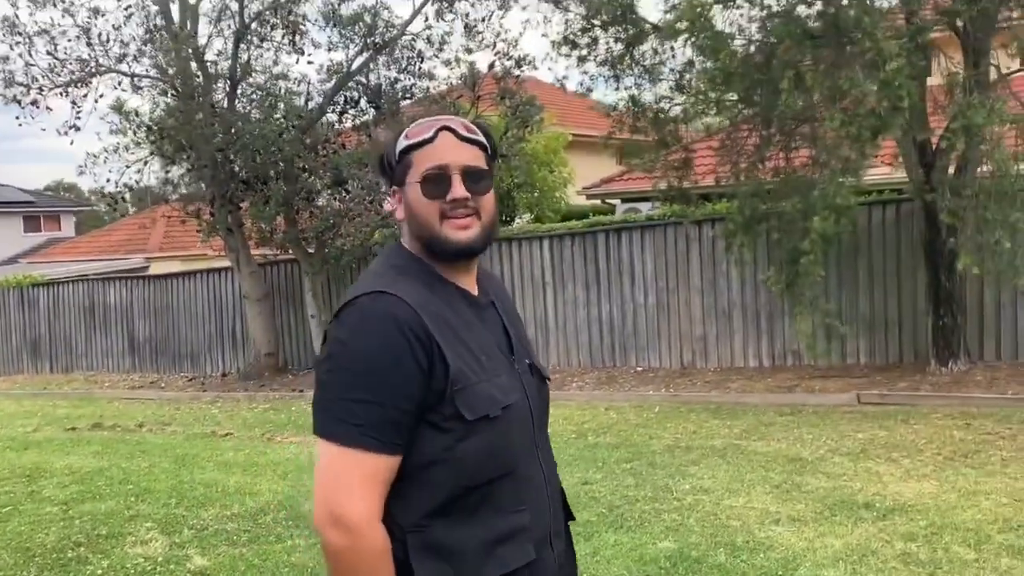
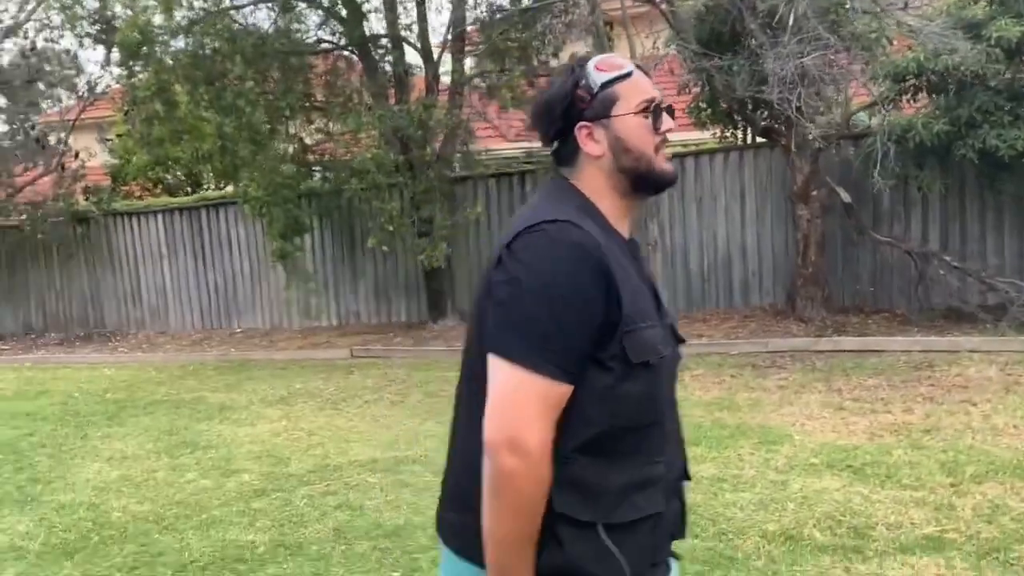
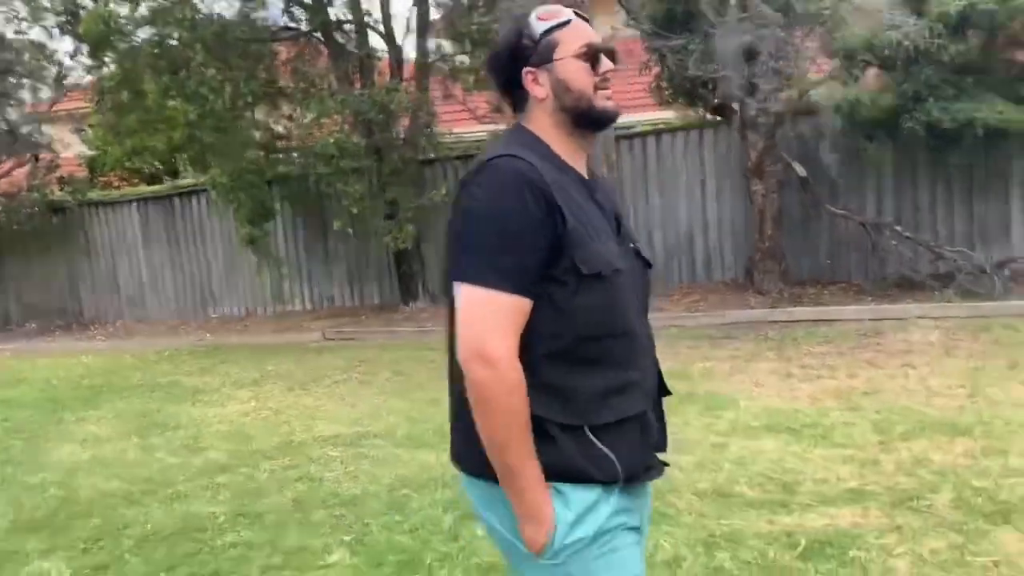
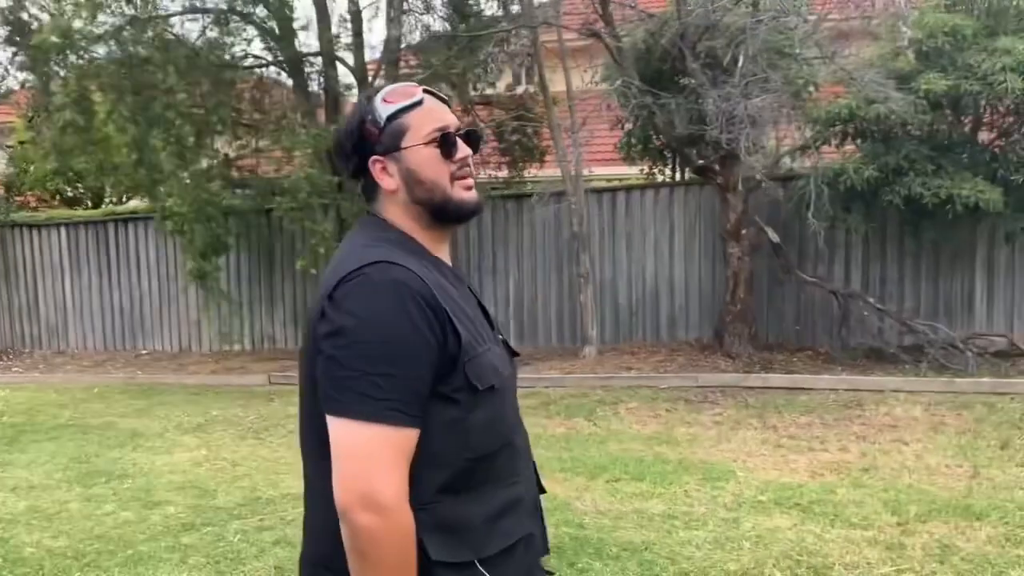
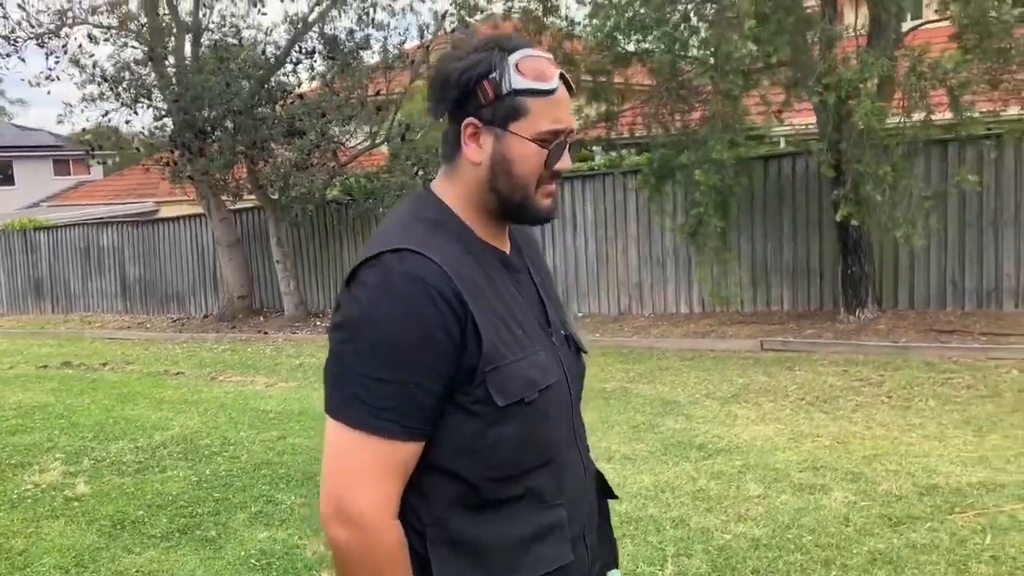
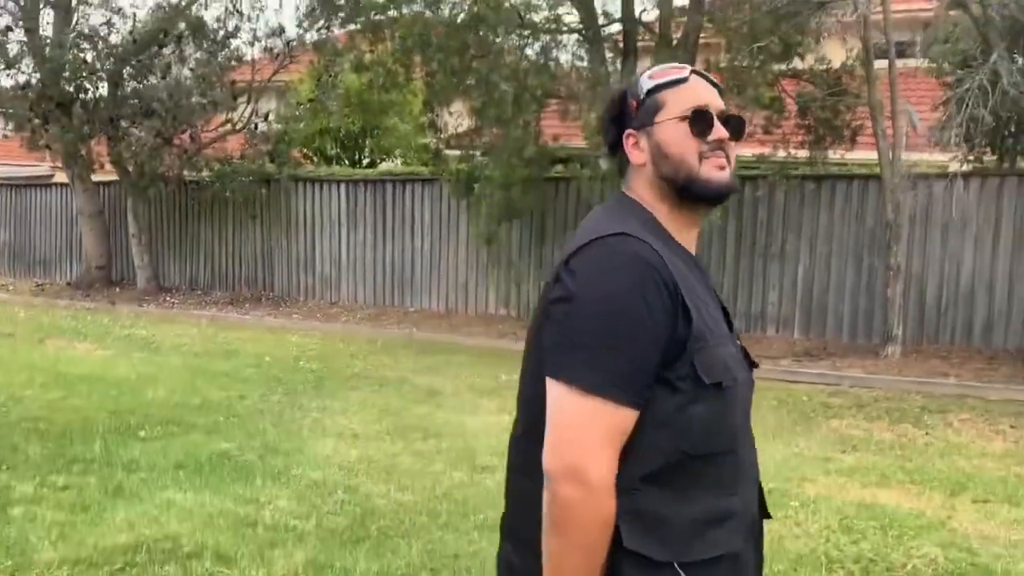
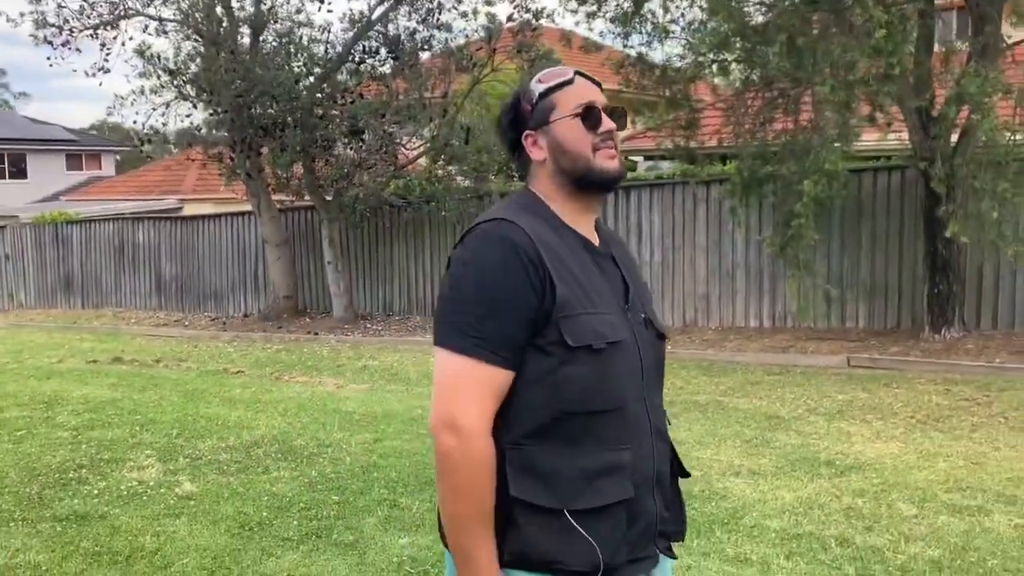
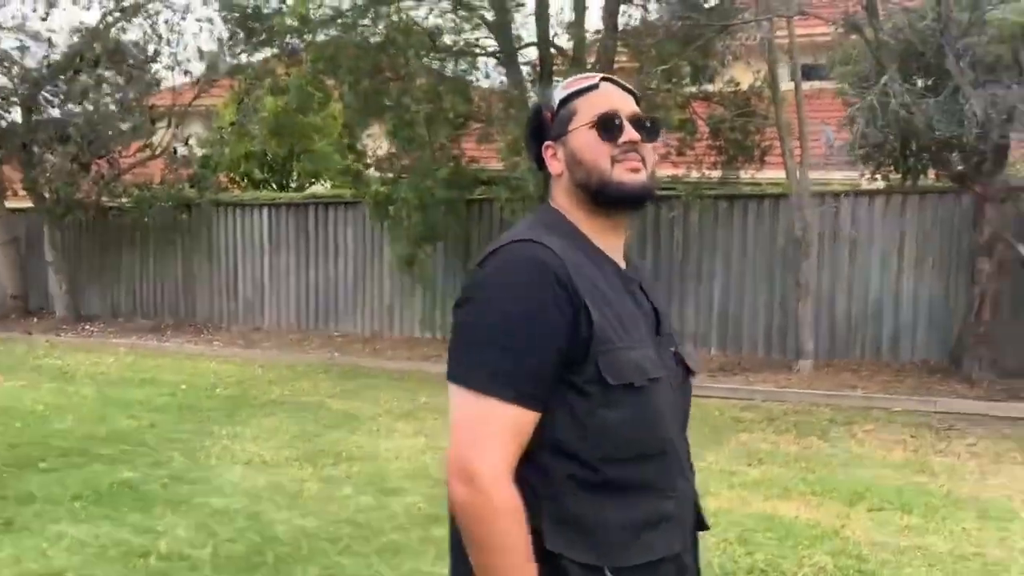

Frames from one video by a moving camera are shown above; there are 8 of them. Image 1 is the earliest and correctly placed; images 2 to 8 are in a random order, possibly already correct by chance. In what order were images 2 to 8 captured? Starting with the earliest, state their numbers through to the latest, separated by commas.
7, 5, 6, 8, 4, 2, 3
